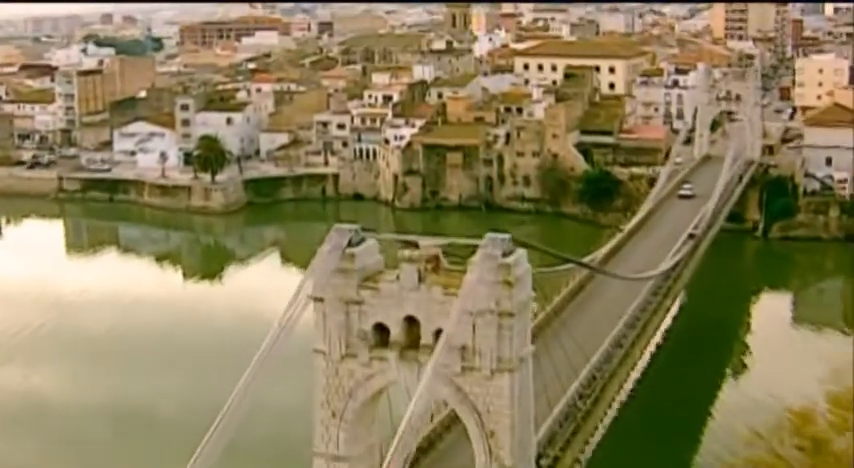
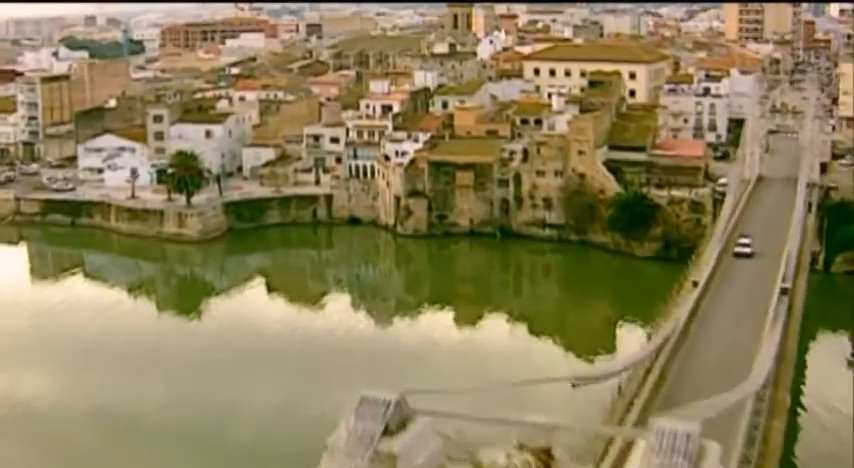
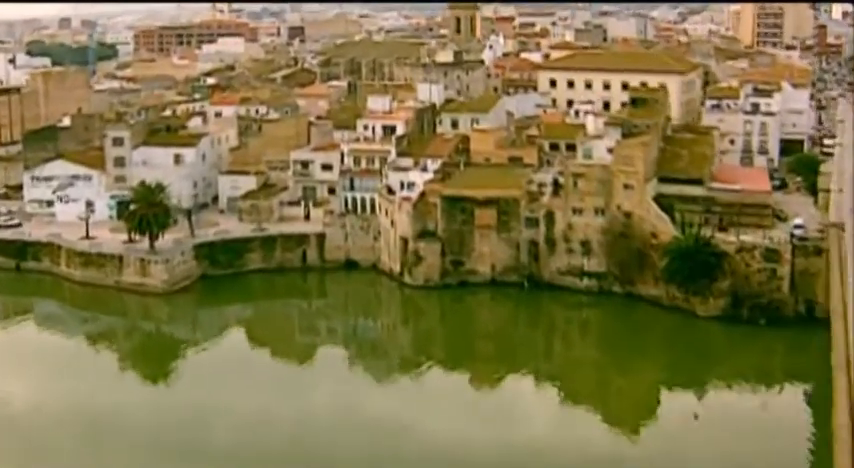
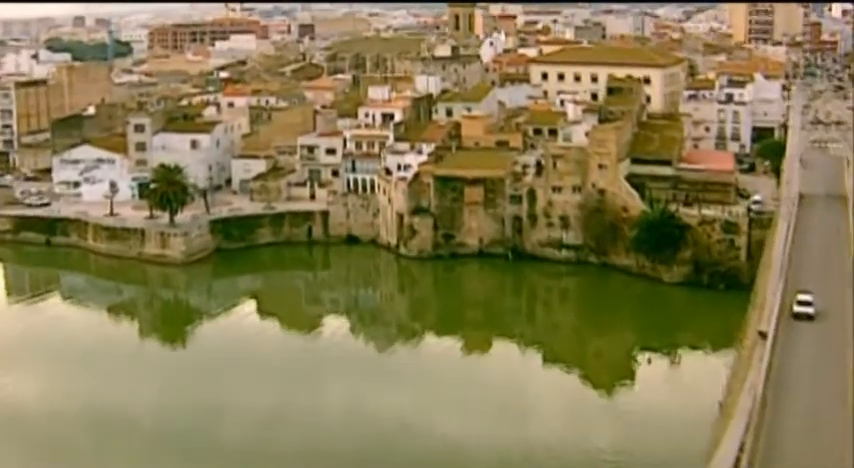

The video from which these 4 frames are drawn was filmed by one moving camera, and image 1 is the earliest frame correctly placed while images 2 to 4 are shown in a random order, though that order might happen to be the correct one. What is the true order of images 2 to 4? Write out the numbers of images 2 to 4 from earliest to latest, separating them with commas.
2, 4, 3
